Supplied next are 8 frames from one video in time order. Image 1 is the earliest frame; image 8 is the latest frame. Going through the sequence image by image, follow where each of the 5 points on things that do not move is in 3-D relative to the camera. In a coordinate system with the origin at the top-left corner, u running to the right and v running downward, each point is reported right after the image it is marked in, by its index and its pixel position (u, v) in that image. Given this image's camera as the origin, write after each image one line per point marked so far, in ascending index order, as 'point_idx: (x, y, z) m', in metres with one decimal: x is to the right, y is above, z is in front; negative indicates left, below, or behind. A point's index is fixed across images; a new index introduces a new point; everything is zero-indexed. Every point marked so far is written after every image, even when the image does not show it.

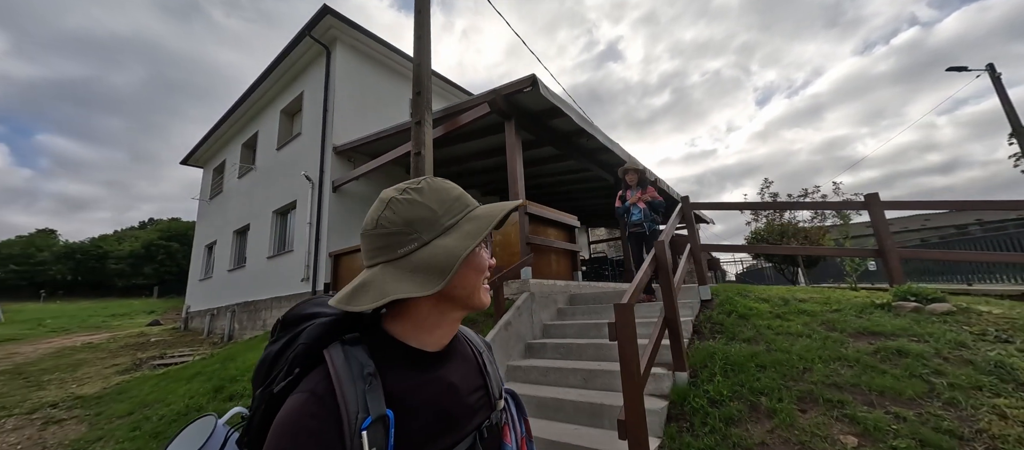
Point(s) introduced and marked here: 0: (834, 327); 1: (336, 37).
0: (+2.5, -0.8, +2.8) m
1: (-4.2, +4.4, +8.4) m
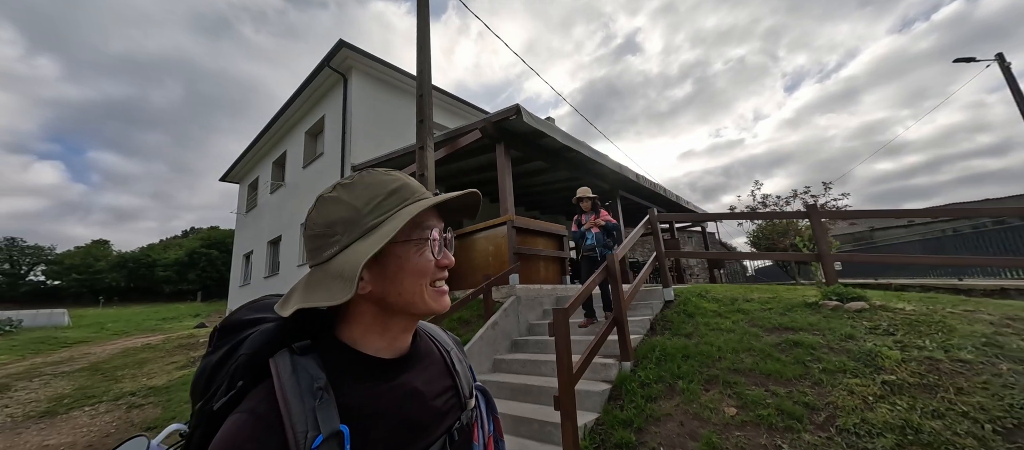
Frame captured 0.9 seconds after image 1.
0: (+2.3, -0.9, +3.3) m
1: (-4.2, +4.2, +9.2) m
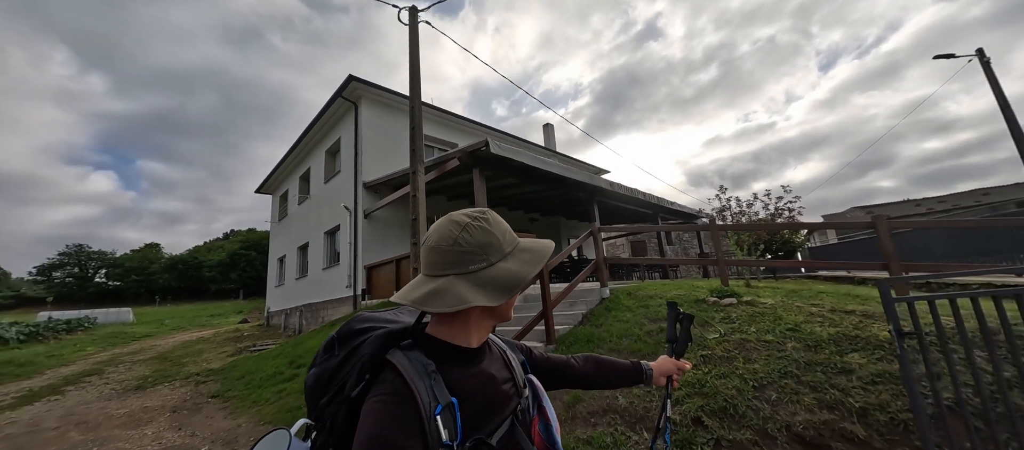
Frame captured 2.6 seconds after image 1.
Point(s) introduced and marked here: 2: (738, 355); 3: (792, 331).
0: (+1.7, -1.1, +4.3) m
1: (-4.5, +3.9, +10.6) m
2: (+2.1, -1.2, +3.3) m
3: (+2.7, -1.0, +3.4) m
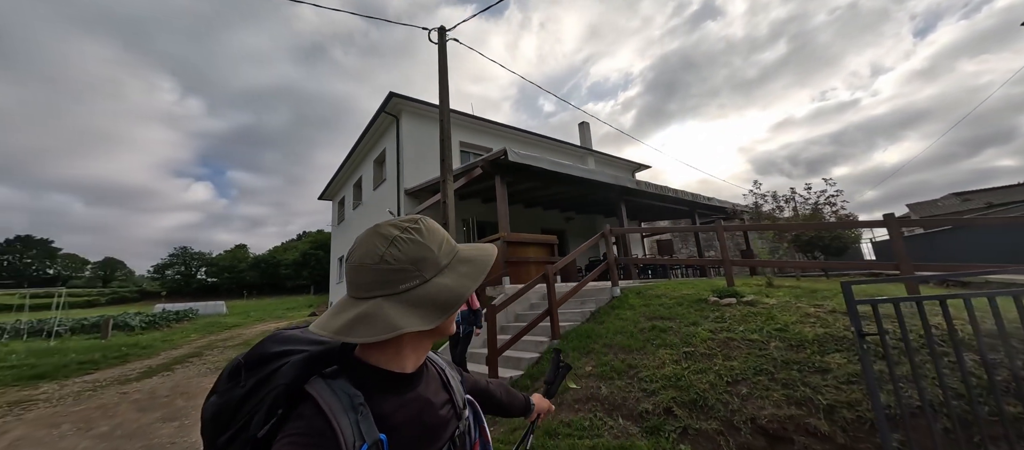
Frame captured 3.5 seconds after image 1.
0: (+1.8, -1.1, +4.5) m
1: (-3.6, +3.8, +11.6) m
2: (+2.0, -1.2, +3.4) m
3: (+2.7, -1.1, +3.5) m
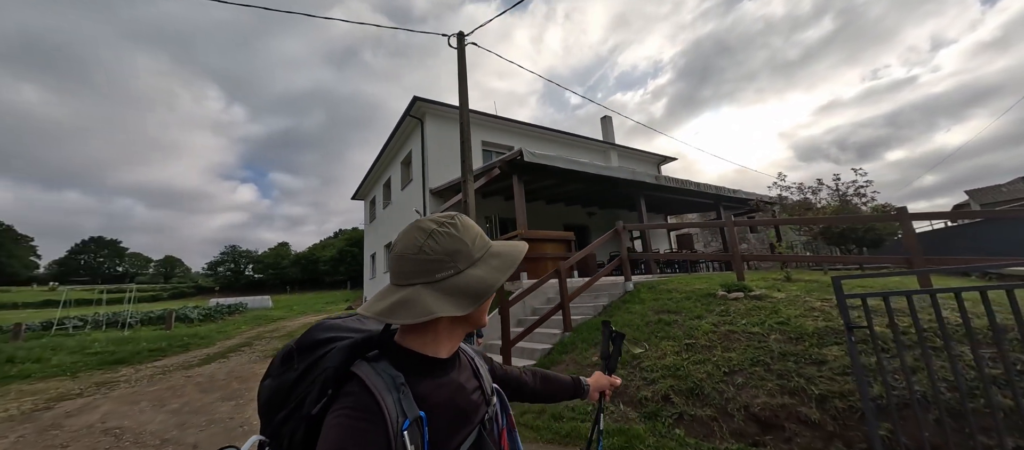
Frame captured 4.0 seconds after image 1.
0: (+1.9, -1.1, +4.7) m
1: (-3.0, +3.9, +12.0) m
2: (+2.1, -1.2, +3.6) m
3: (+2.8, -1.0, +3.6) m
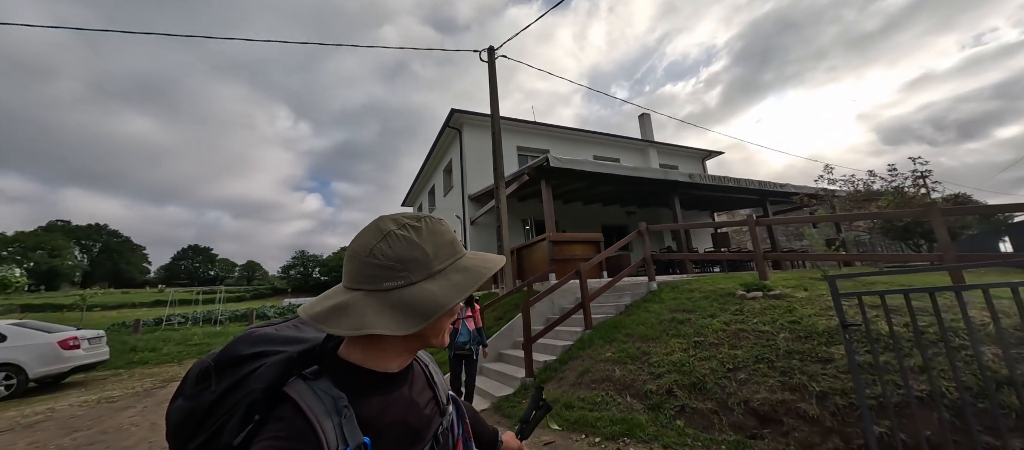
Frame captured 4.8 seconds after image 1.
0: (+2.2, -1.1, +4.8) m
1: (-1.8, +3.7, +12.8) m
2: (+2.2, -1.2, +3.7) m
3: (+2.9, -1.0, +3.6) m
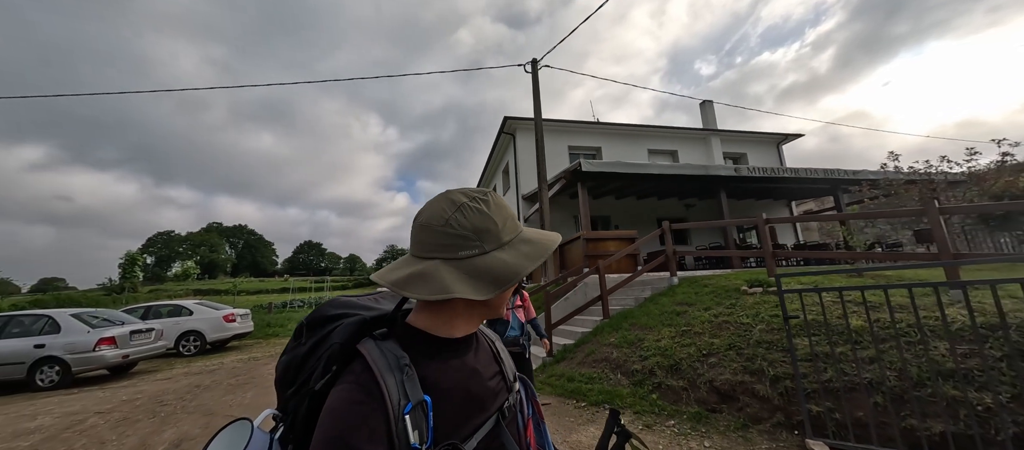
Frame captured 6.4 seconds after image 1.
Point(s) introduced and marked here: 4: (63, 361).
0: (+2.5, -1.1, +5.2) m
1: (+0.1, +3.8, +13.8) m
2: (+2.3, -1.3, +4.1) m
3: (+2.9, -1.0, +3.9) m
4: (-8.1, -2.4, +6.3) m
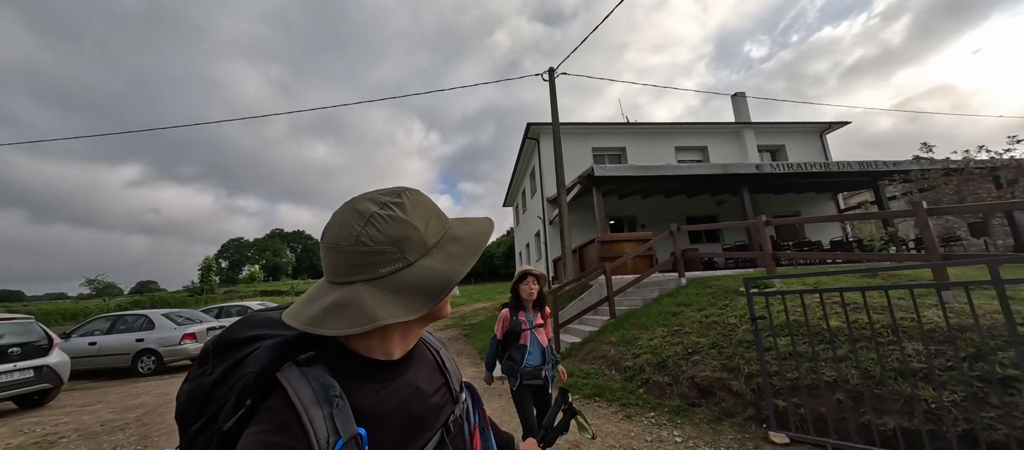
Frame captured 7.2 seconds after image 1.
0: (+2.6, -1.2, +5.4) m
1: (+1.0, +3.7, +14.2) m
2: (+2.3, -1.3, +4.3) m
3: (+2.9, -1.1, +4.1) m
4: (-7.7, -2.8, +7.7) m
